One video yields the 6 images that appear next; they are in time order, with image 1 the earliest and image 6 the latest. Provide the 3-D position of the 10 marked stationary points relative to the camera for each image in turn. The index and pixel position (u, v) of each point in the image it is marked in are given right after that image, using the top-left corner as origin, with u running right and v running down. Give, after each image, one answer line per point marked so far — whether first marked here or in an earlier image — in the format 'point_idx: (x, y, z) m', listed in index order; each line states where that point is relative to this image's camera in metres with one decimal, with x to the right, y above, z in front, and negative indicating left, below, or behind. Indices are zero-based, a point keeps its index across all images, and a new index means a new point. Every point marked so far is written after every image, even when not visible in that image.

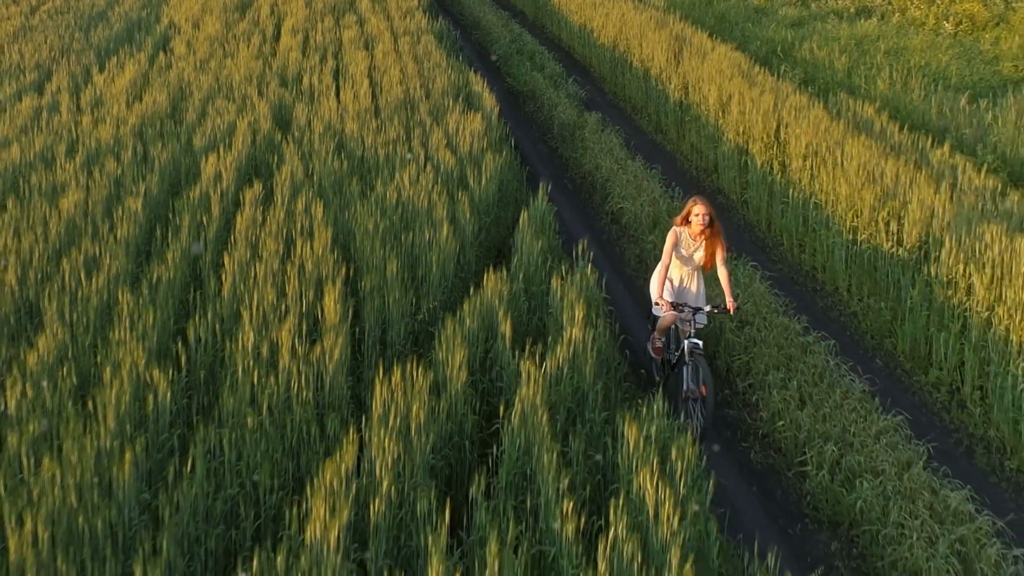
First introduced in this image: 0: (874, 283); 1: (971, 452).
0: (+2.6, 0.0, +5.2) m
1: (+2.6, -0.9, +4.1) m
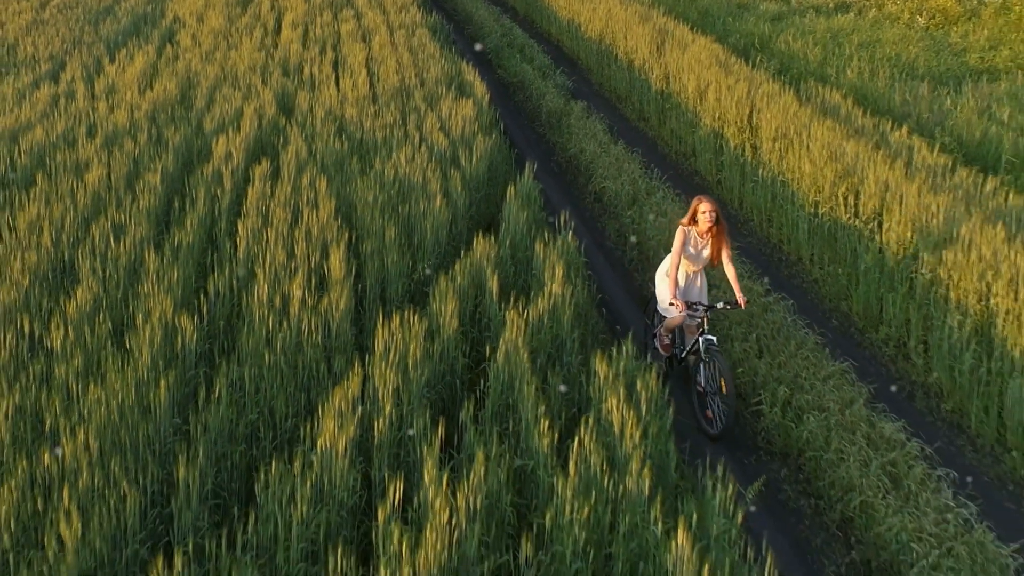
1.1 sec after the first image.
0: (+2.5, +0.3, +5.6) m
1: (+2.5, -0.7, +4.5) m
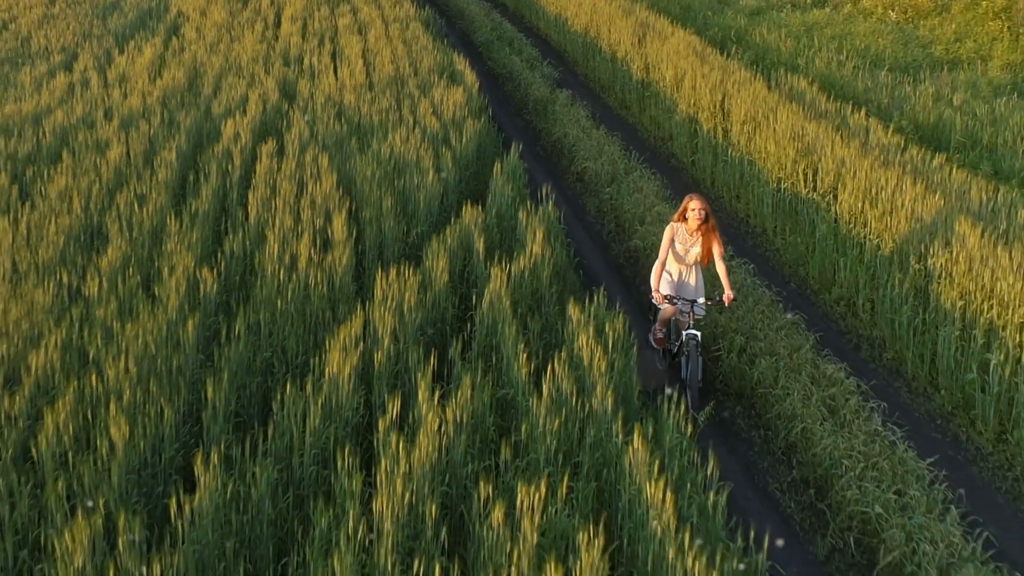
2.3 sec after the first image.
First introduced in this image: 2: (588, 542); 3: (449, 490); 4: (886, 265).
0: (+2.4, +0.6, +6.1) m
1: (+2.4, -0.4, +5.0) m
2: (+0.3, -1.0, +2.8) m
3: (-0.3, -0.9, +3.1) m
4: (+2.7, +0.2, +5.2) m
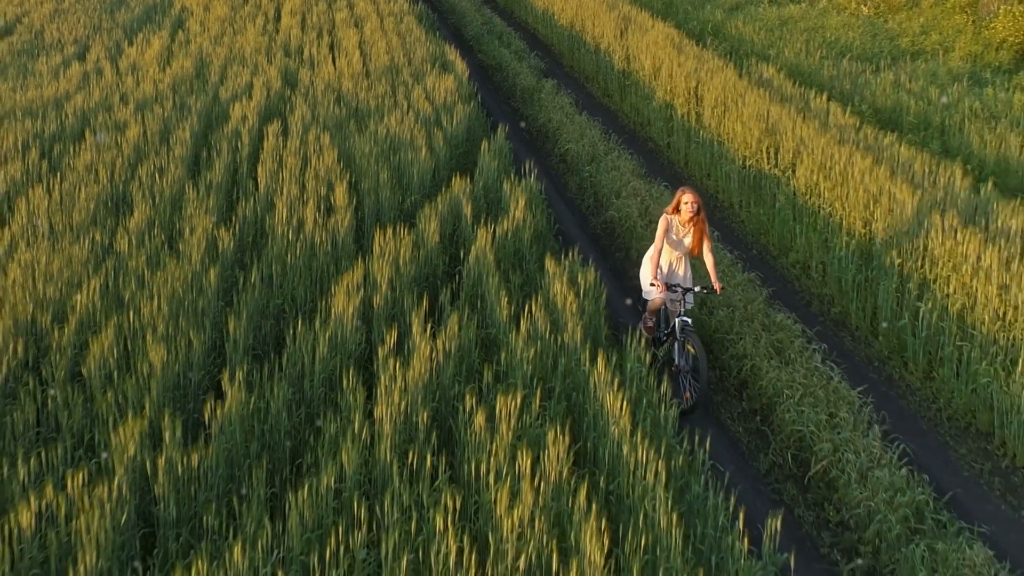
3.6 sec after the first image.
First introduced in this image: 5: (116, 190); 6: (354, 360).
0: (+2.3, +0.8, +6.6) m
1: (+2.3, -0.1, +5.6) m
2: (+0.2, -0.7, +3.3) m
3: (-0.4, -0.6, +3.7) m
4: (+2.6, +0.5, +5.8) m
5: (-2.9, +0.7, +5.3) m
6: (-0.9, -0.4, +4.0) m
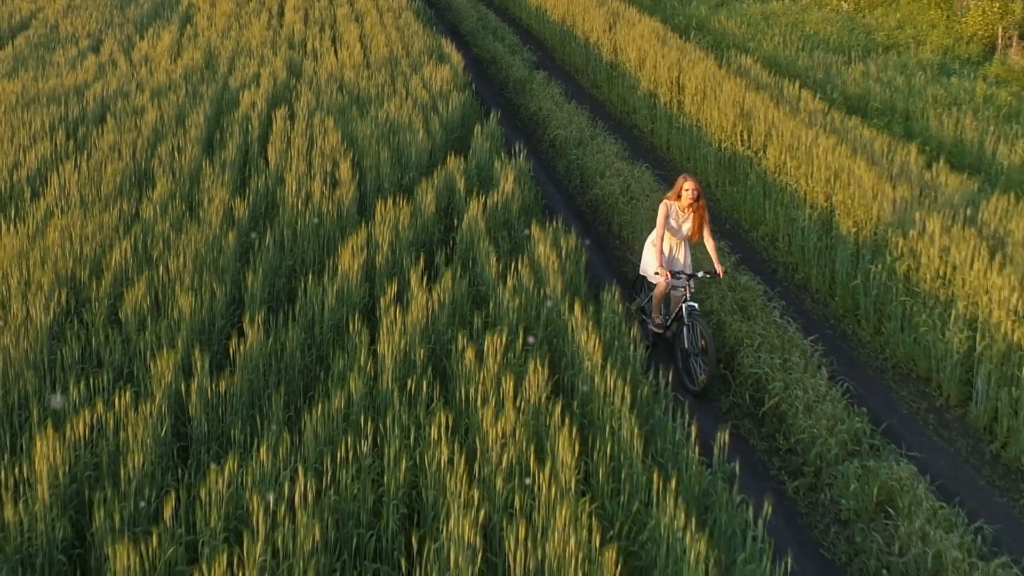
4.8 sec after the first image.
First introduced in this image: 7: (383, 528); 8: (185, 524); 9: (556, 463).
0: (+2.2, +1.1, +7.1) m
1: (+2.2, +0.1, +6.1) m
2: (+0.1, -0.4, +3.8) m
3: (-0.4, -0.3, +4.1) m
4: (+2.5, +0.7, +6.2) m
5: (-3.0, +1.0, +5.8) m
6: (-0.9, -0.1, +4.5) m
7: (-0.6, -1.0, +3.1) m
8: (-1.4, -1.0, +3.0) m
9: (+0.2, -0.8, +3.2) m
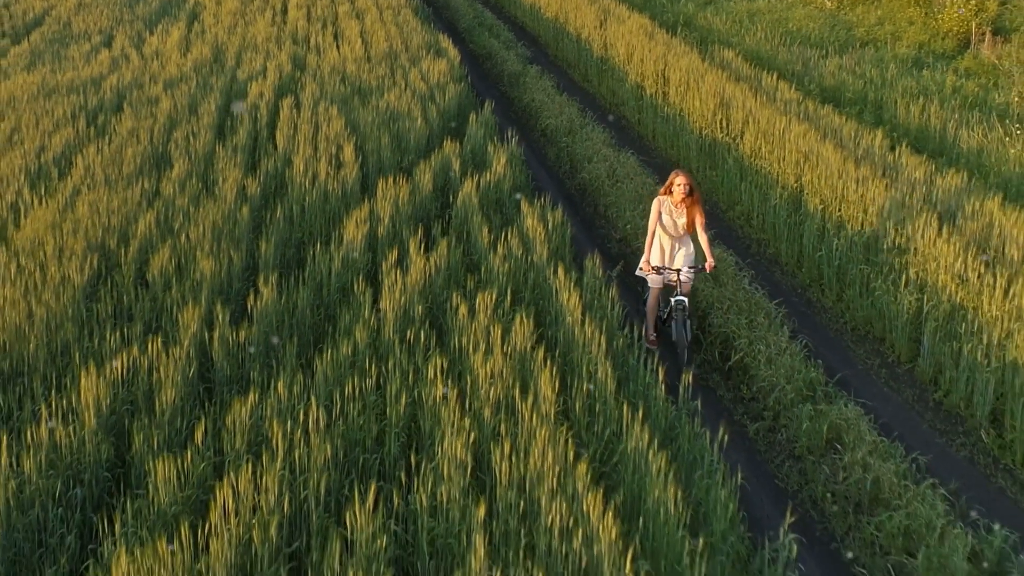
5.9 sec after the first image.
0: (+2.1, +1.3, +7.6) m
1: (+2.1, +0.4, +6.5) m
2: (+0.1, -0.2, +4.2) m
3: (-0.5, -0.1, +4.6) m
4: (+2.4, +1.0, +6.7) m
5: (-3.1, +1.2, +6.2) m
6: (-1.0, +0.1, +4.9) m
7: (-0.6, -0.8, +3.5) m
8: (-1.4, -0.8, +3.5) m
9: (+0.1, -0.6, +3.7) m
